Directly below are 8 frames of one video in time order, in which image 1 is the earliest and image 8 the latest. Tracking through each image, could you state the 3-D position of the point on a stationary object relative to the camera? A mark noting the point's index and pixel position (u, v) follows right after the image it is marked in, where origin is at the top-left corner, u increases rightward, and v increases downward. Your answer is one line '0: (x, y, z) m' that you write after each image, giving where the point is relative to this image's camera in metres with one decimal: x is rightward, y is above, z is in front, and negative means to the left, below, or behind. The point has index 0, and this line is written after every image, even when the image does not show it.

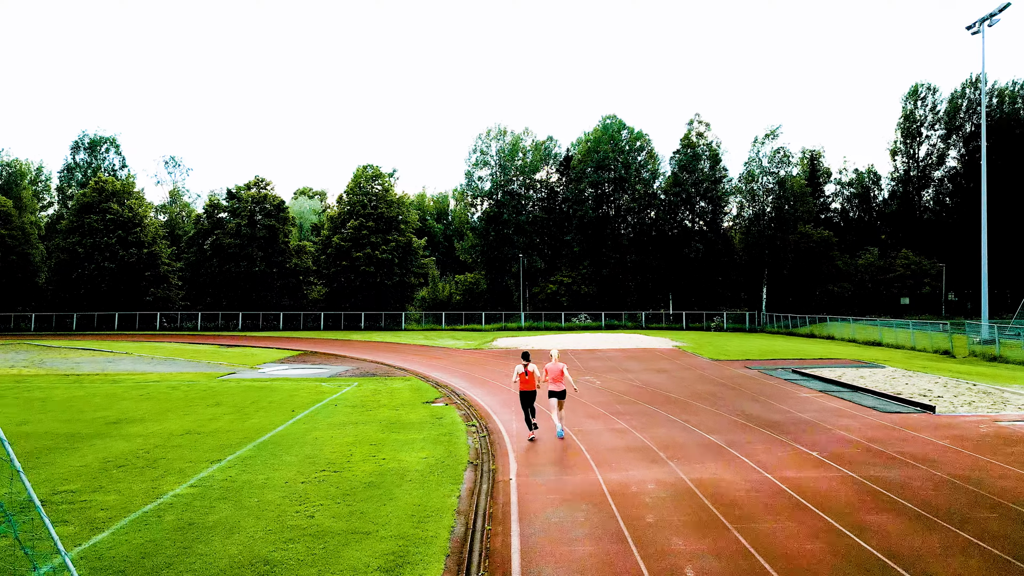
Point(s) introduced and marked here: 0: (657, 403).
0: (+3.2, -2.5, +15.4) m
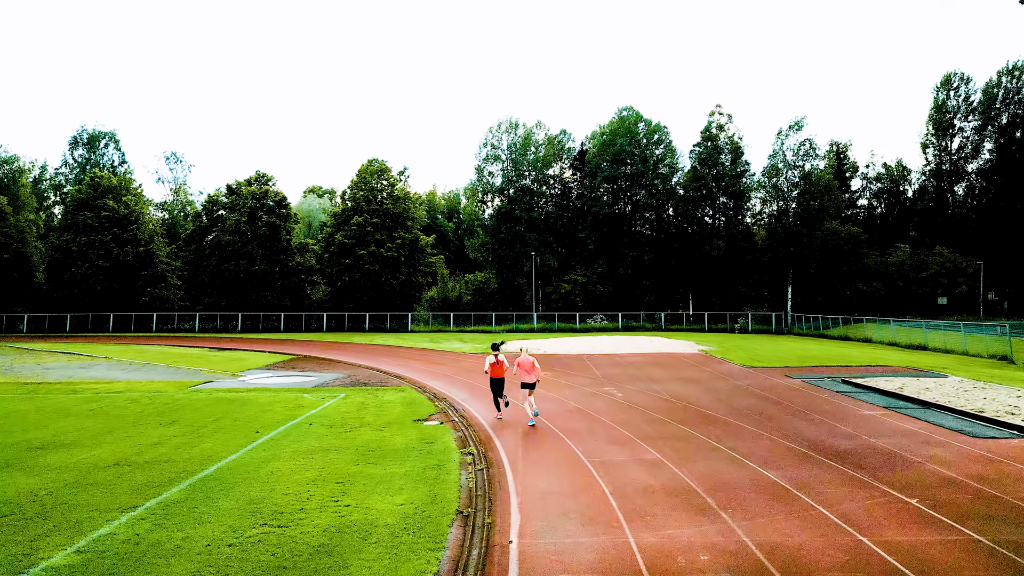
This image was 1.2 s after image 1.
0: (+3.3, -2.4, +12.9) m
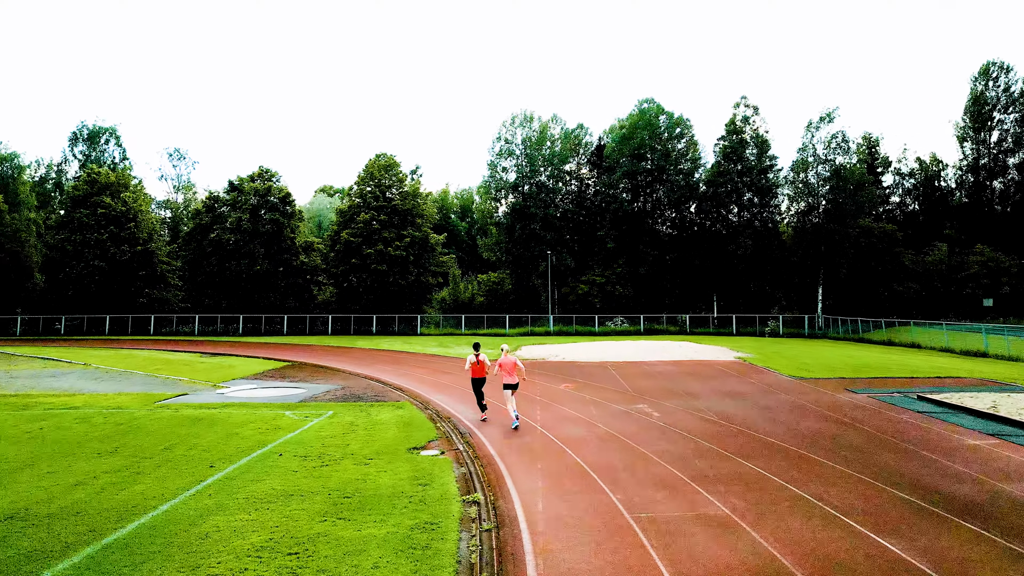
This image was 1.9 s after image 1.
0: (+3.5, -2.4, +10.2) m
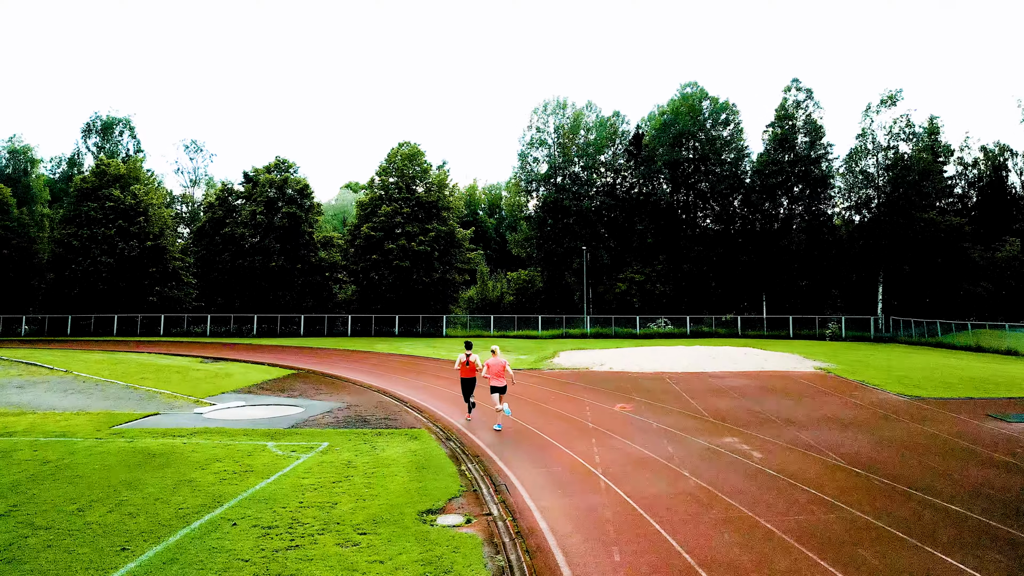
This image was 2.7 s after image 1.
0: (+4.1, -2.4, +6.6) m
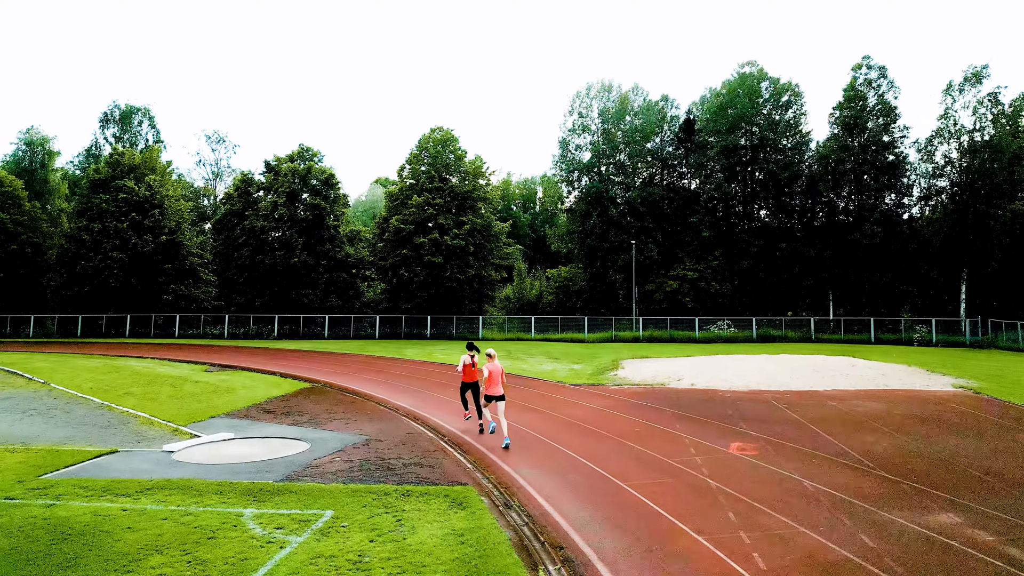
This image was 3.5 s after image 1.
0: (+4.9, -2.3, +2.5) m
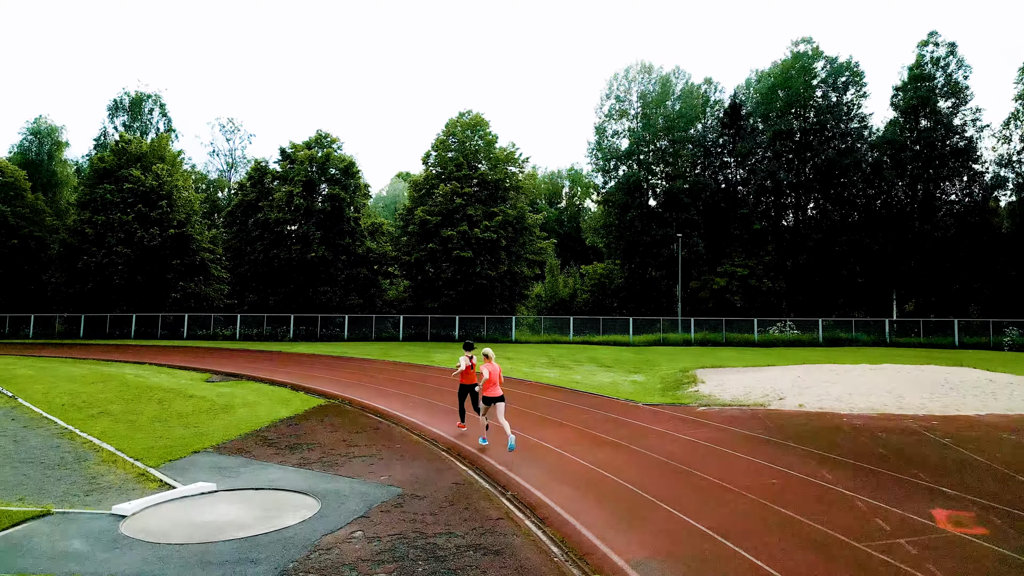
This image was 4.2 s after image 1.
0: (+5.7, -2.3, -1.0) m
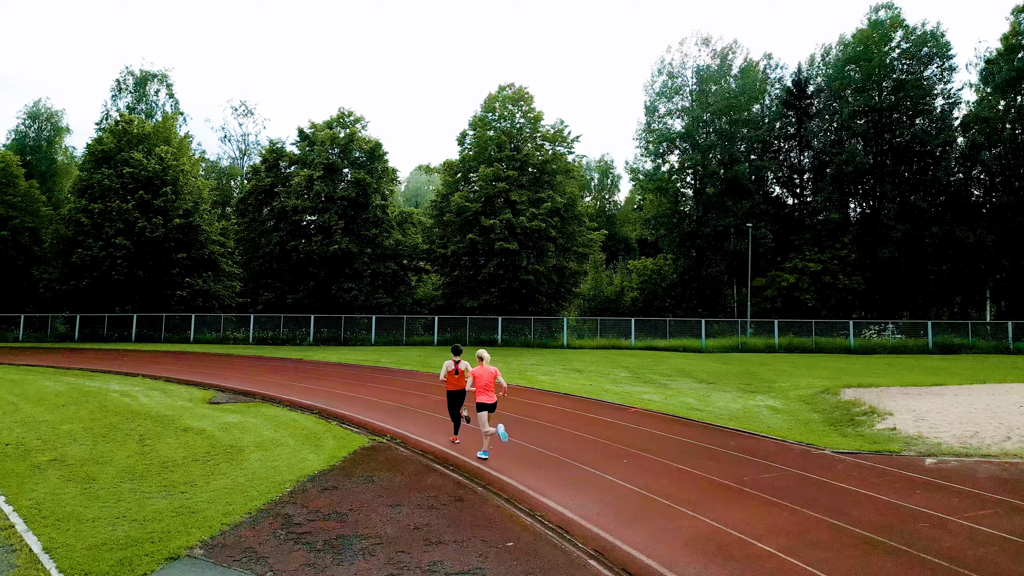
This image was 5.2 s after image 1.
0: (+7.3, -2.3, -5.5) m
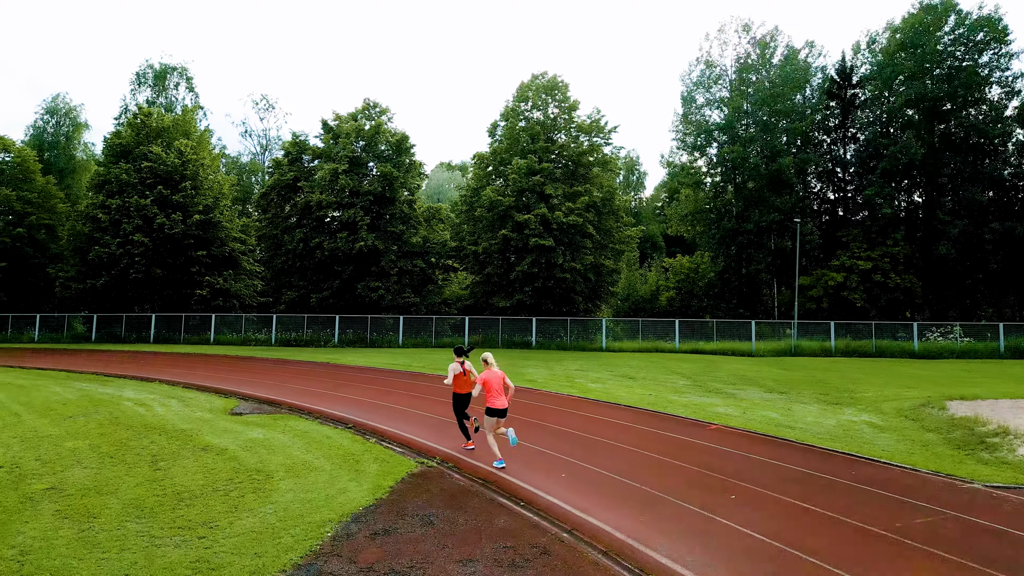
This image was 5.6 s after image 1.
0: (+7.8, -2.3, -7.3) m
